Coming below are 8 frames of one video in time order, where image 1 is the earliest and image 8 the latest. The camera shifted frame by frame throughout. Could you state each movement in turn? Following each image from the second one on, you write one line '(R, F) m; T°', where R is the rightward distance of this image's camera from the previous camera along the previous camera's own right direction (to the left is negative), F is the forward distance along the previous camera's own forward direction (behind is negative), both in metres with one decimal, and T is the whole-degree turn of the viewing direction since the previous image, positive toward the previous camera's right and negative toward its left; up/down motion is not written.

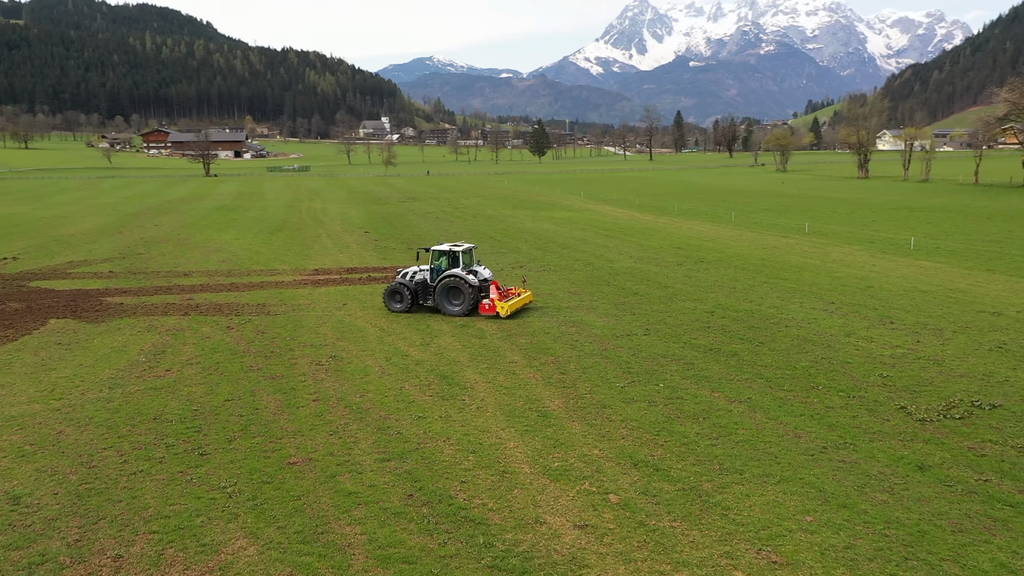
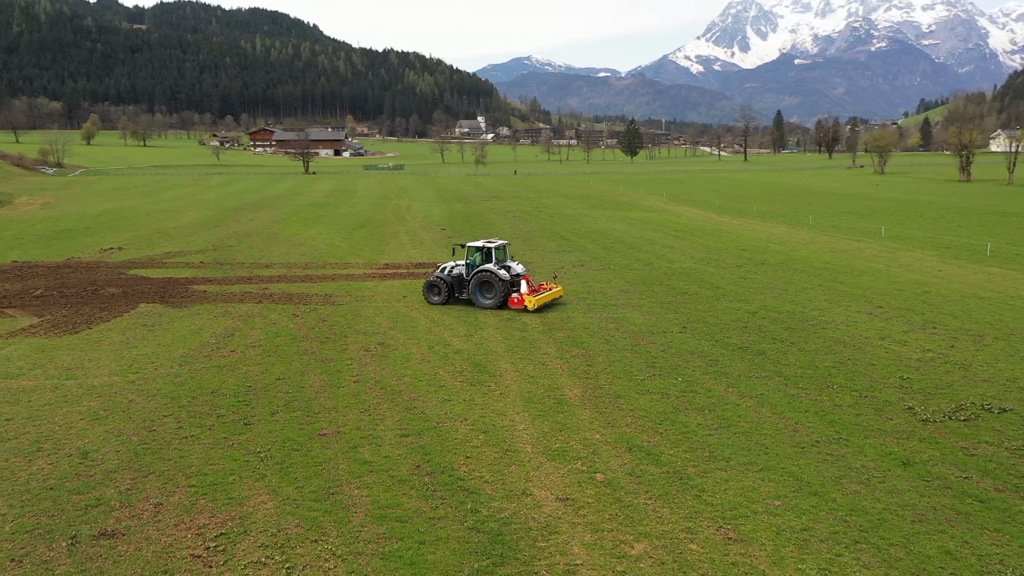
(+1.3, -0.9) m; -6°
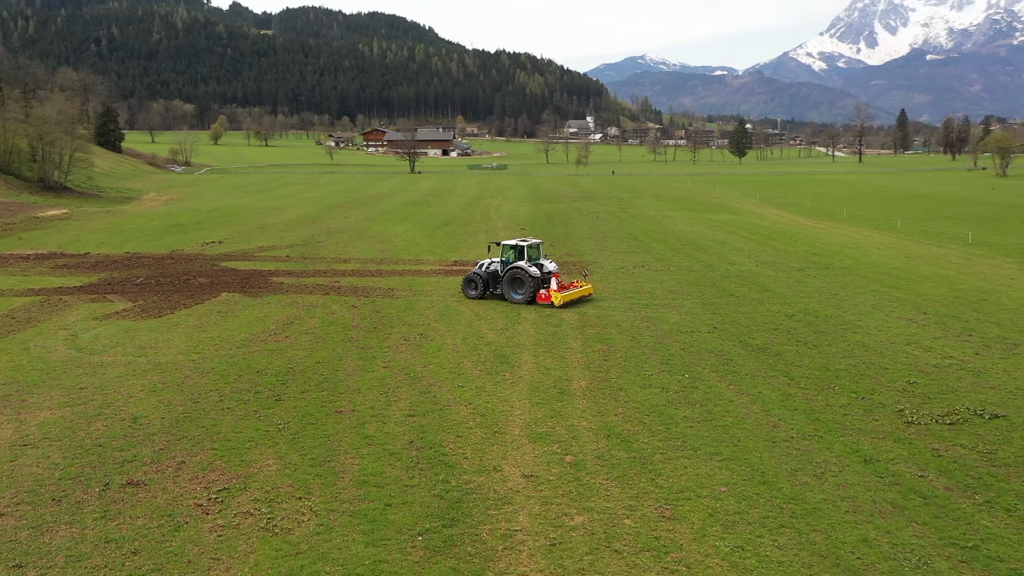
(+1.8, -1.0) m; -7°
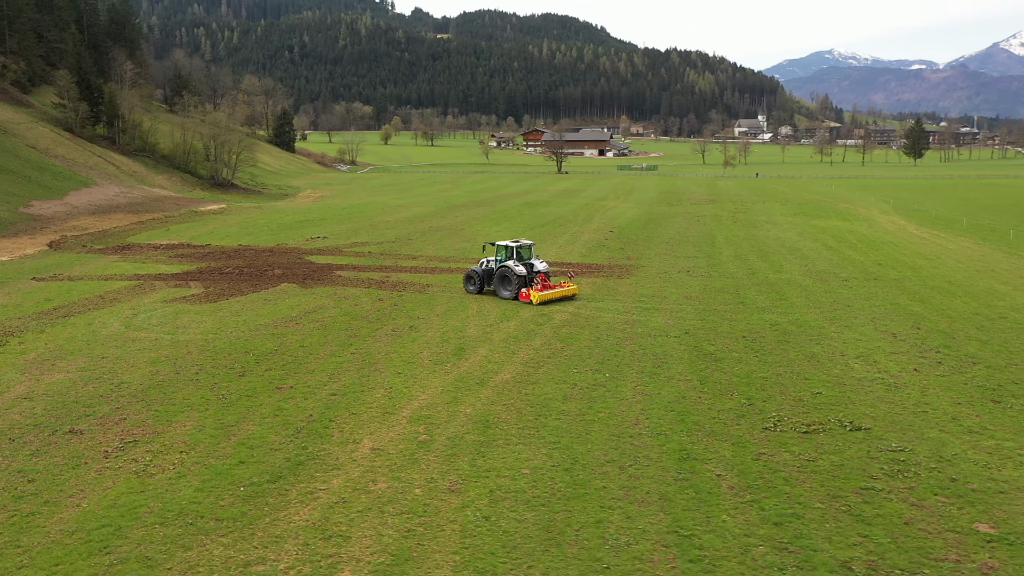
(+4.8, -1.1) m; -11°
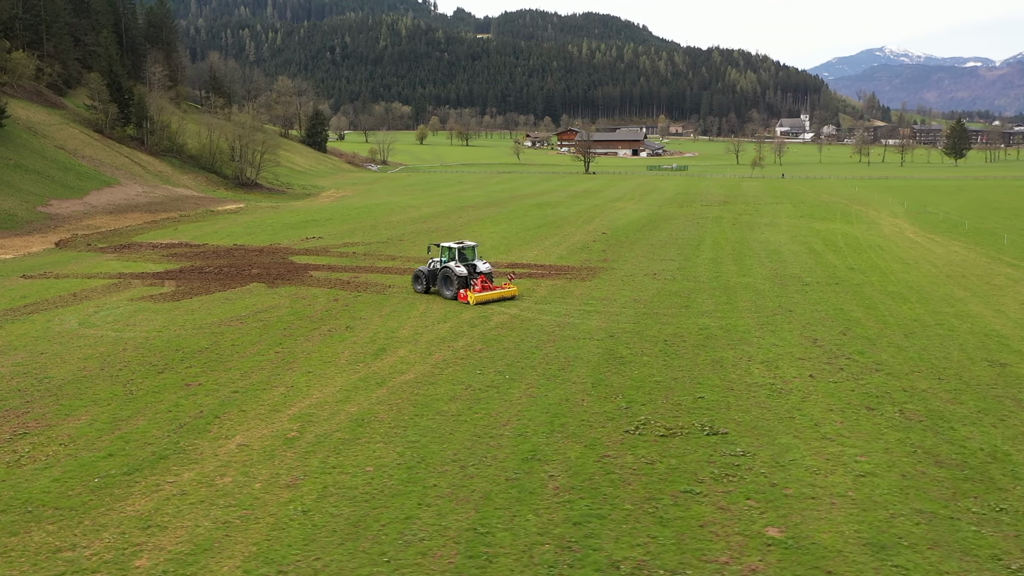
(+2.9, -0.3) m; -3°
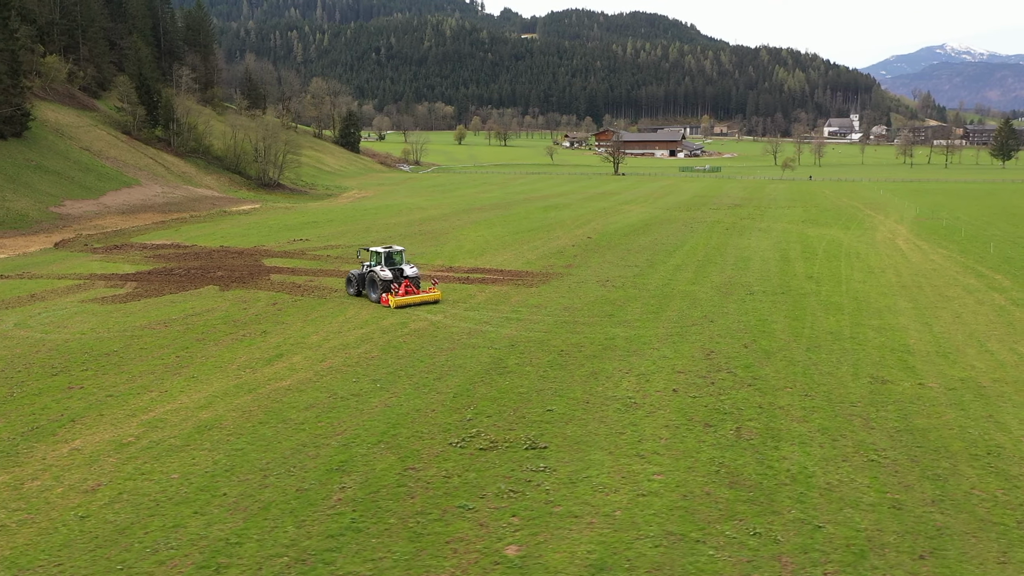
(+3.7, 0.0) m; -3°
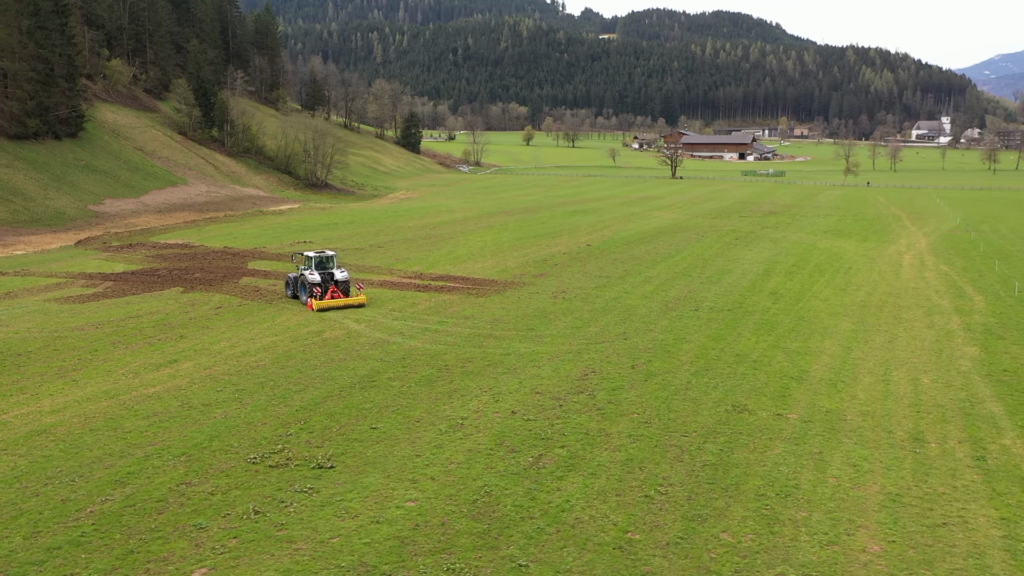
(+4.7, +0.3) m; -5°
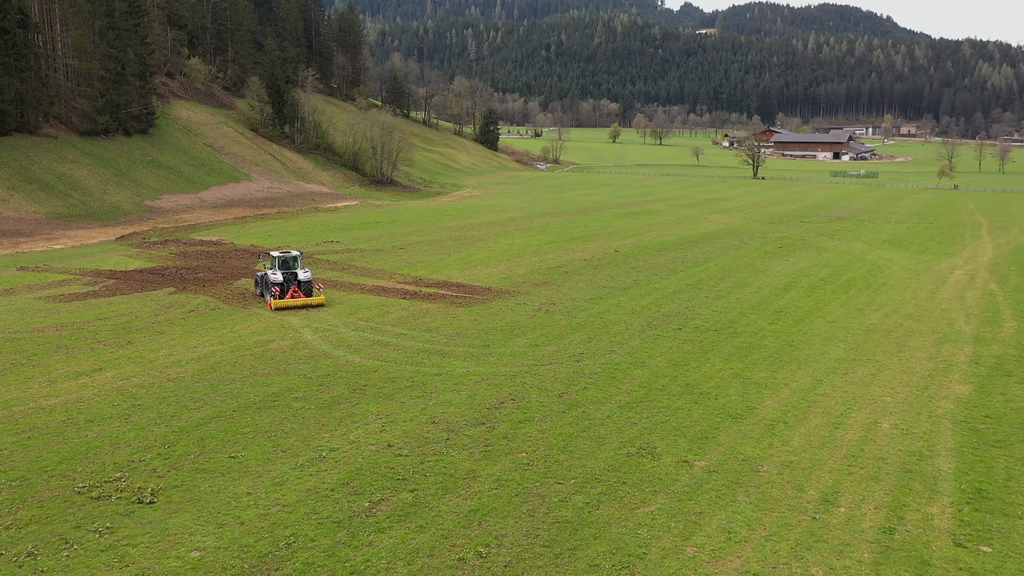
(+3.9, +1.6) m; -6°
